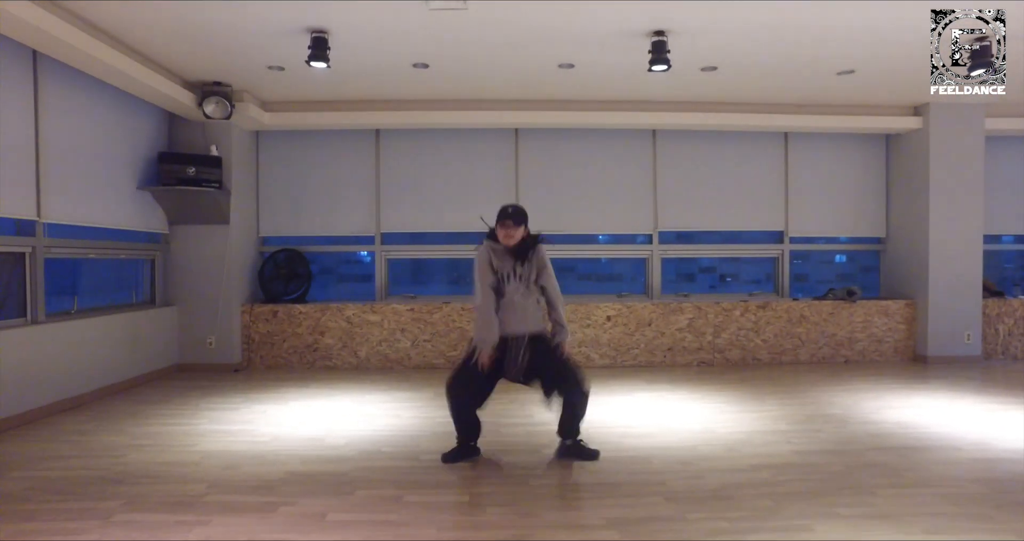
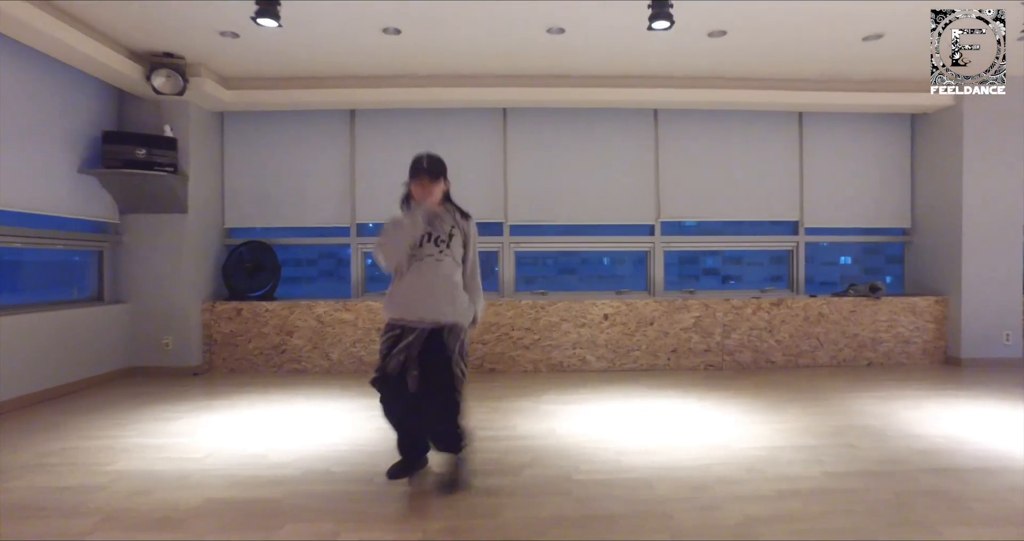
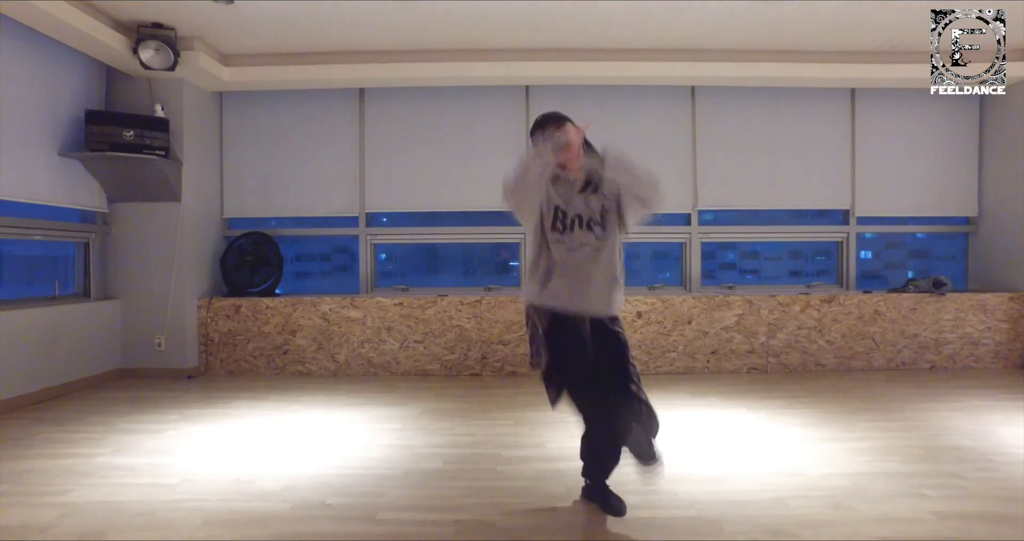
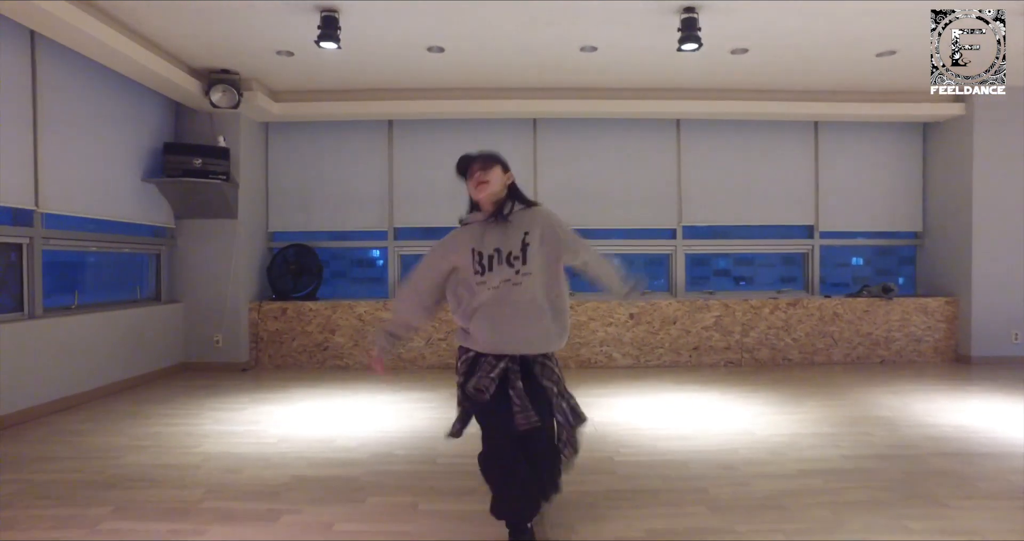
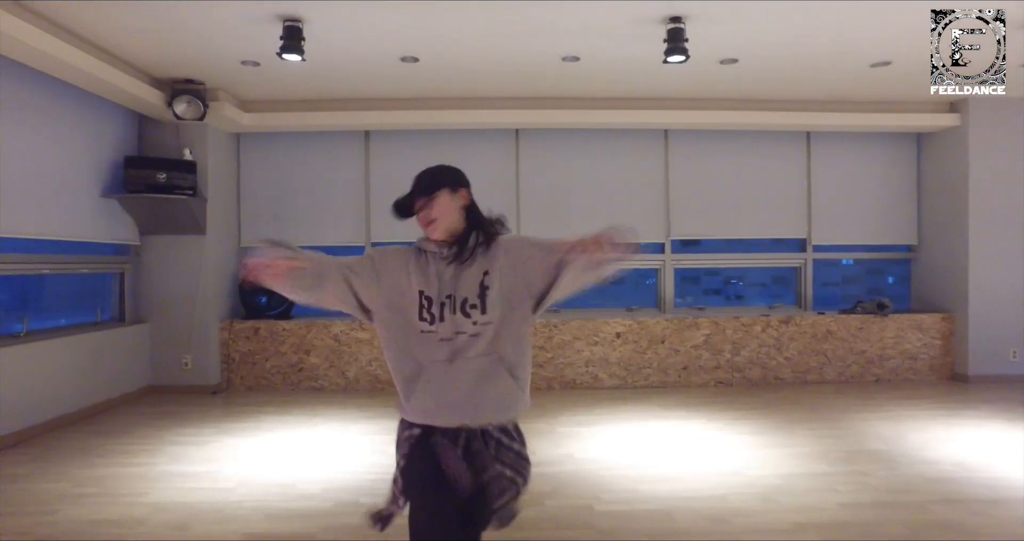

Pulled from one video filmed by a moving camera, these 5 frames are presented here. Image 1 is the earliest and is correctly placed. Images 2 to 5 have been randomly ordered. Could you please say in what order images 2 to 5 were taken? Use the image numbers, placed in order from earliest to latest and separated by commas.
3, 2, 4, 5
